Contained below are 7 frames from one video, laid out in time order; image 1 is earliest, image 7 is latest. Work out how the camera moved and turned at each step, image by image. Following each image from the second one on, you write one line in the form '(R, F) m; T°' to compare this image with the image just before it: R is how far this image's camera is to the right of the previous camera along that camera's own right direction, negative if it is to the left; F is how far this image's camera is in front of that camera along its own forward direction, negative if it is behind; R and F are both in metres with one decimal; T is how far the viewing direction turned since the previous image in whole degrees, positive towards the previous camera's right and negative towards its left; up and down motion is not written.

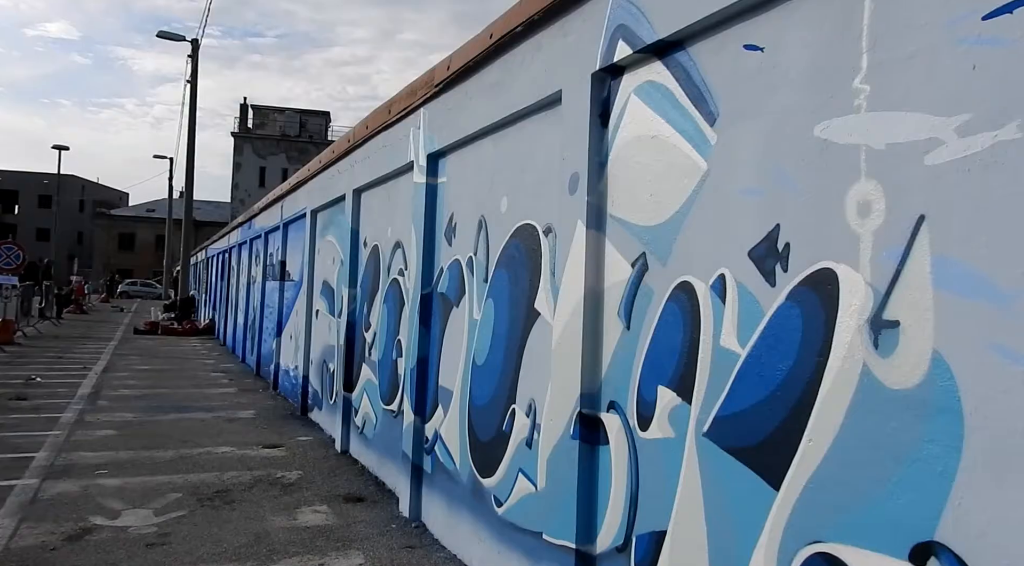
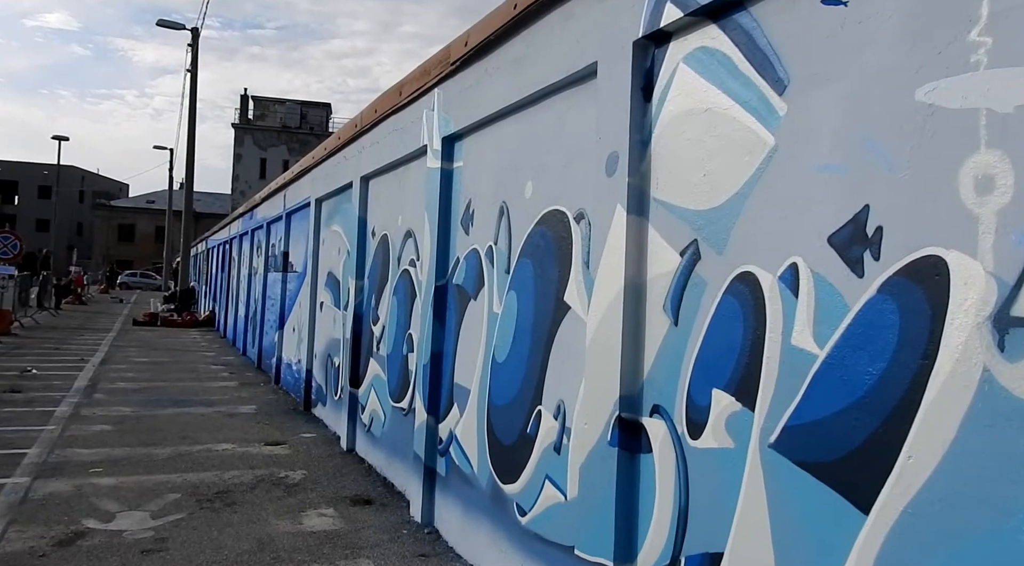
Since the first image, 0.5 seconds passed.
(-0.1, +0.3) m; 0°
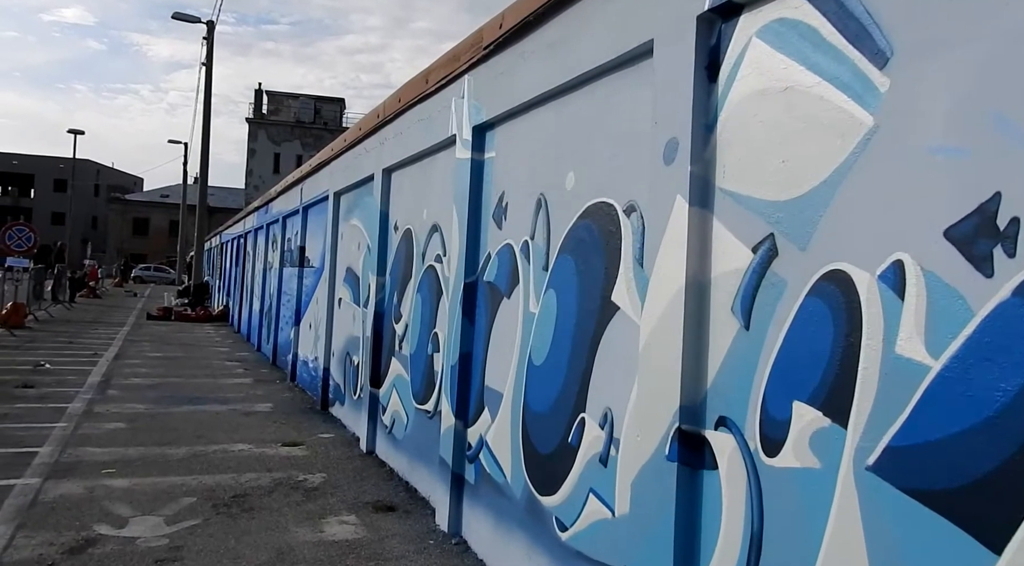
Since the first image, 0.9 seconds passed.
(-0.1, +0.3) m; -1°
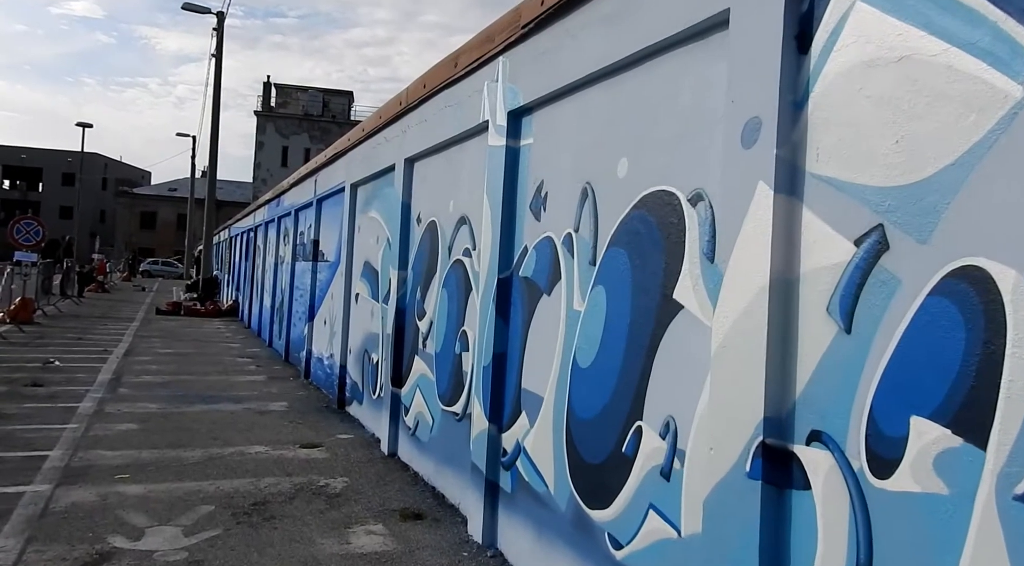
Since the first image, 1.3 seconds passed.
(-0.2, +0.3) m; 0°
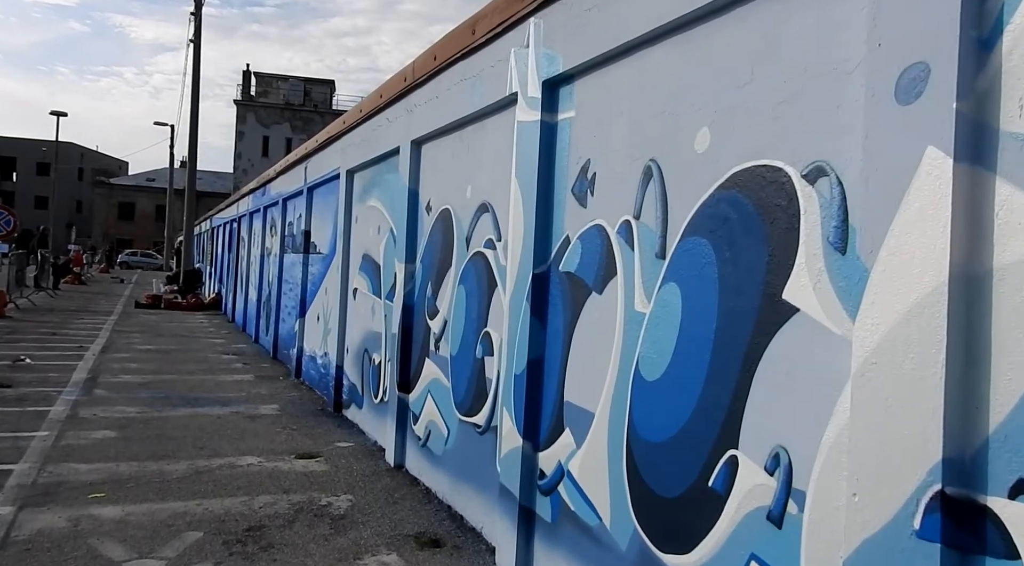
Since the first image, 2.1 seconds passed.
(-0.3, +0.6) m; +1°
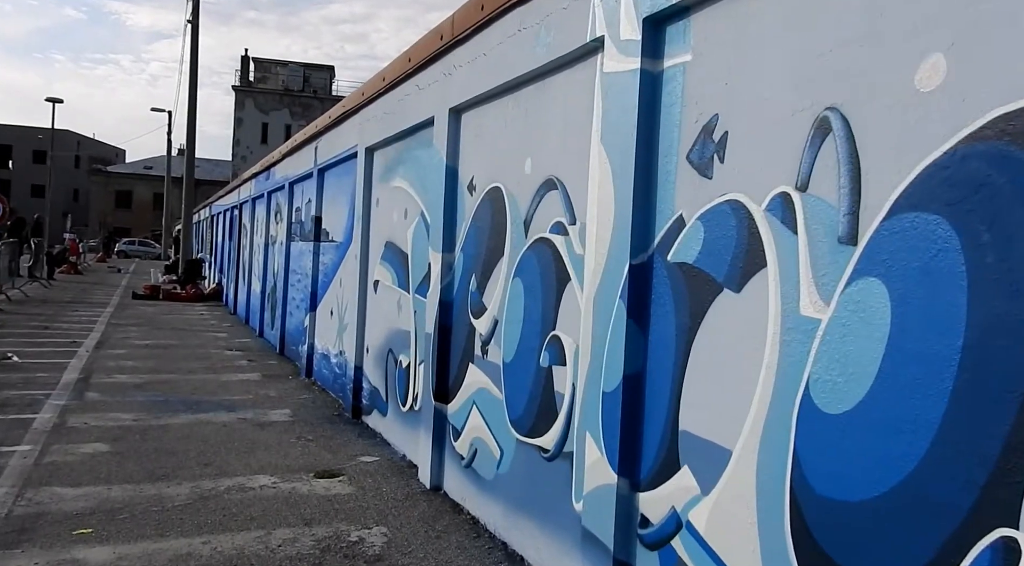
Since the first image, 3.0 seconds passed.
(-0.4, +0.9) m; 0°
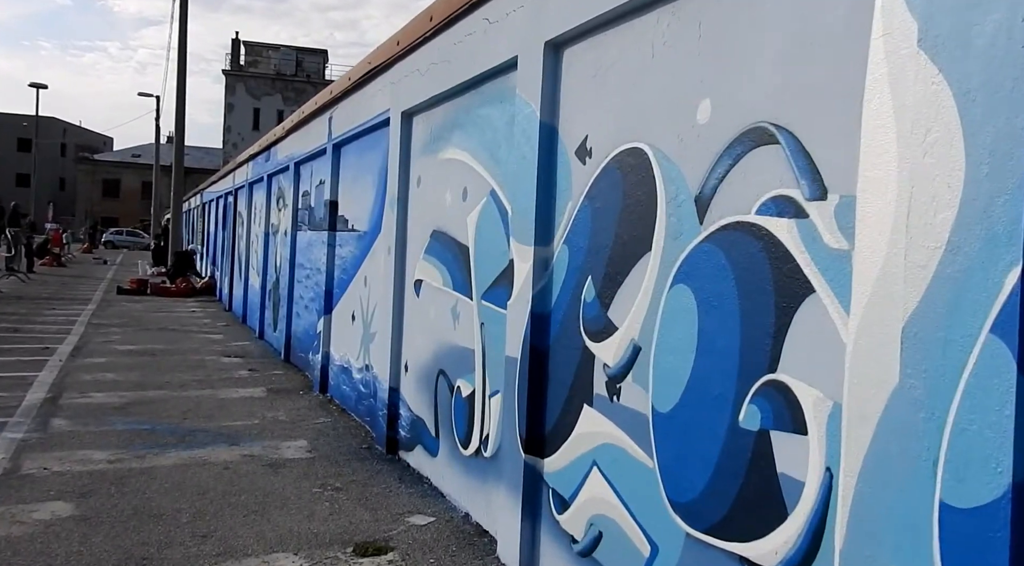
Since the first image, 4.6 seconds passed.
(-0.6, +1.6) m; +1°
